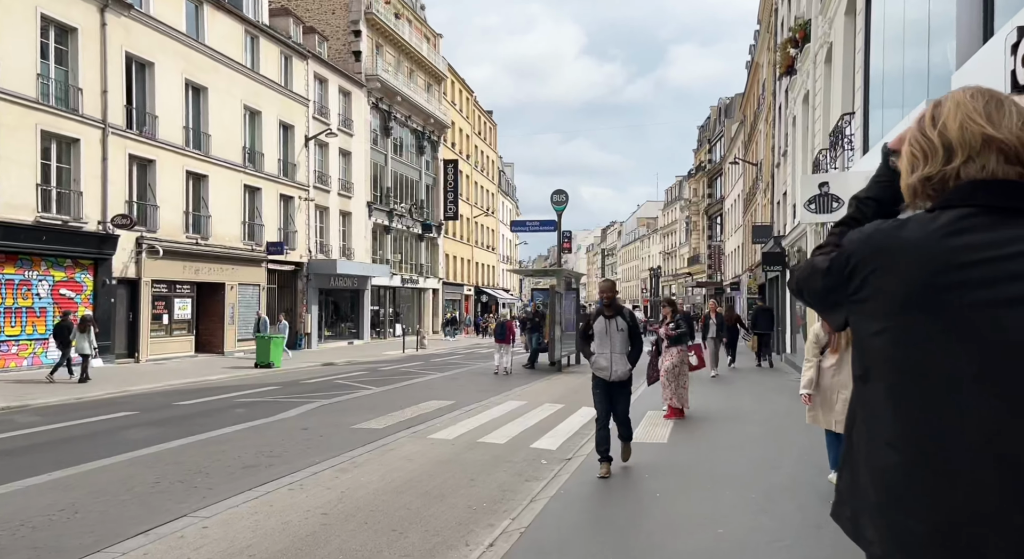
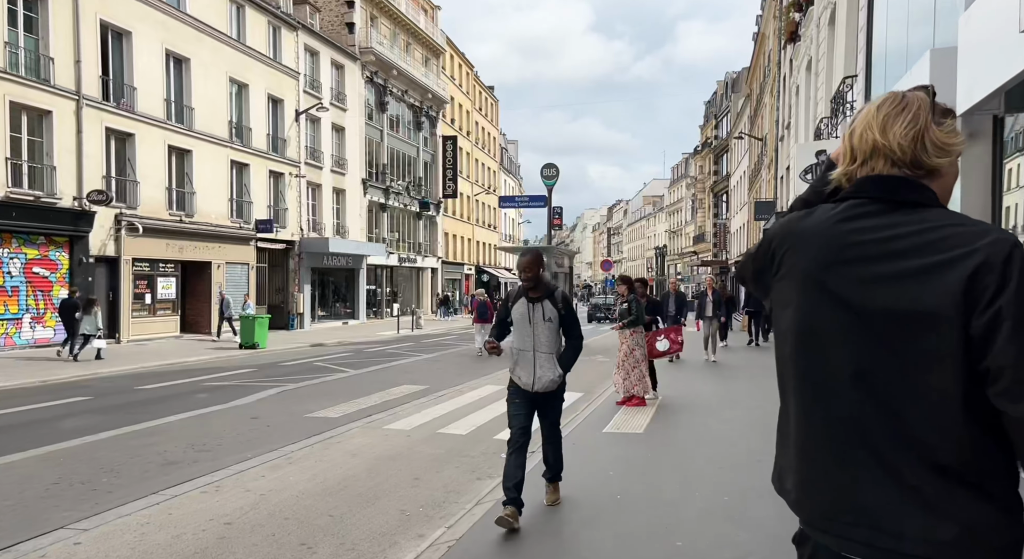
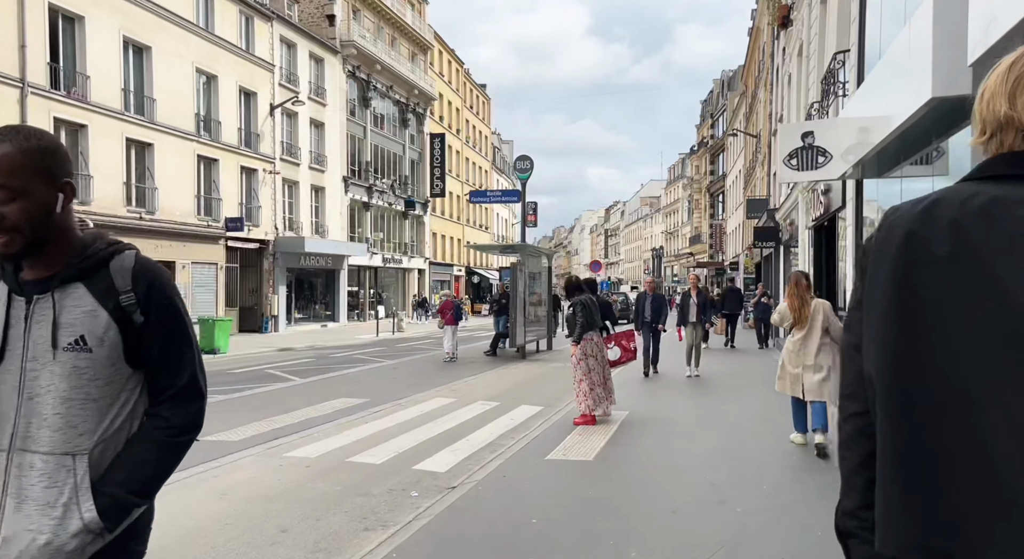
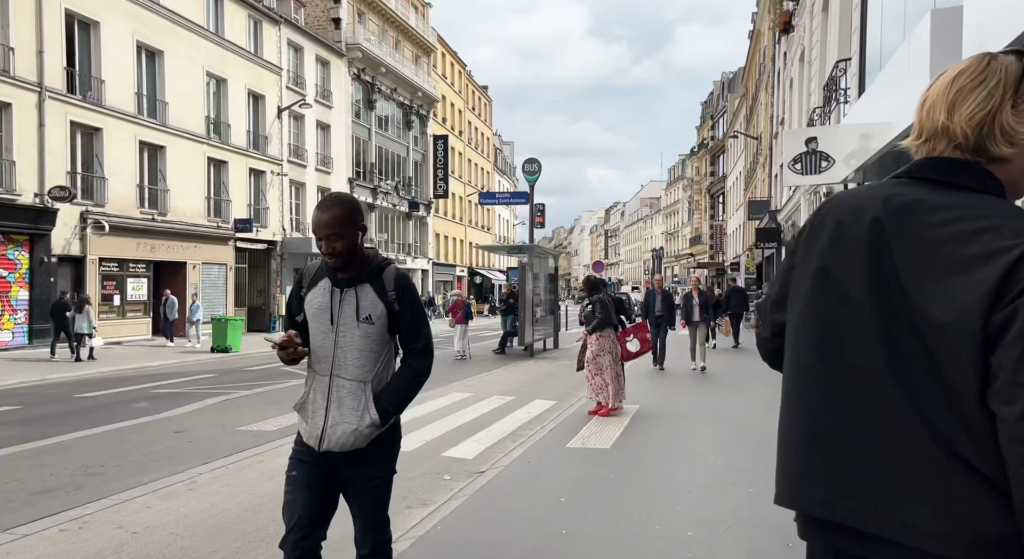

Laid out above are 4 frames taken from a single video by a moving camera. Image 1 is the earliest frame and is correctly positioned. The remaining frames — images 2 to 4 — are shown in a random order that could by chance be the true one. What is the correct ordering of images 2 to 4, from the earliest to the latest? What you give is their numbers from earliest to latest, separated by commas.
2, 4, 3
